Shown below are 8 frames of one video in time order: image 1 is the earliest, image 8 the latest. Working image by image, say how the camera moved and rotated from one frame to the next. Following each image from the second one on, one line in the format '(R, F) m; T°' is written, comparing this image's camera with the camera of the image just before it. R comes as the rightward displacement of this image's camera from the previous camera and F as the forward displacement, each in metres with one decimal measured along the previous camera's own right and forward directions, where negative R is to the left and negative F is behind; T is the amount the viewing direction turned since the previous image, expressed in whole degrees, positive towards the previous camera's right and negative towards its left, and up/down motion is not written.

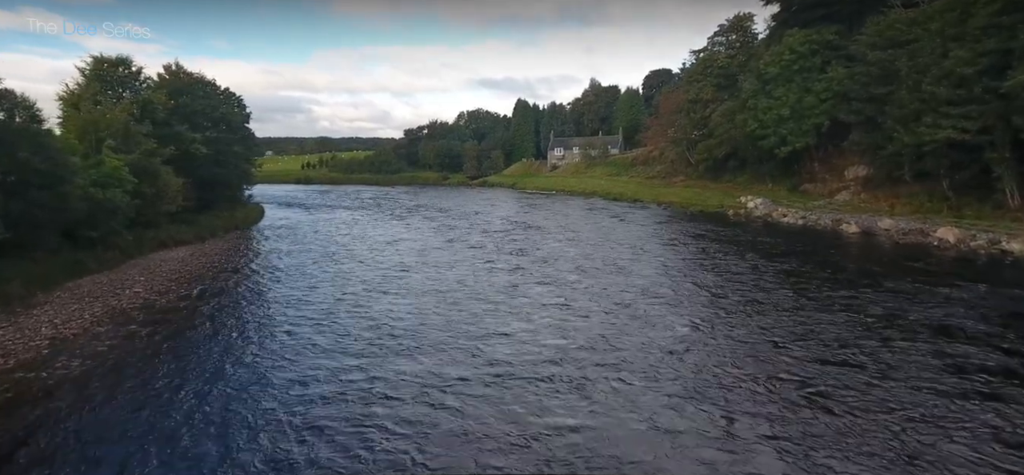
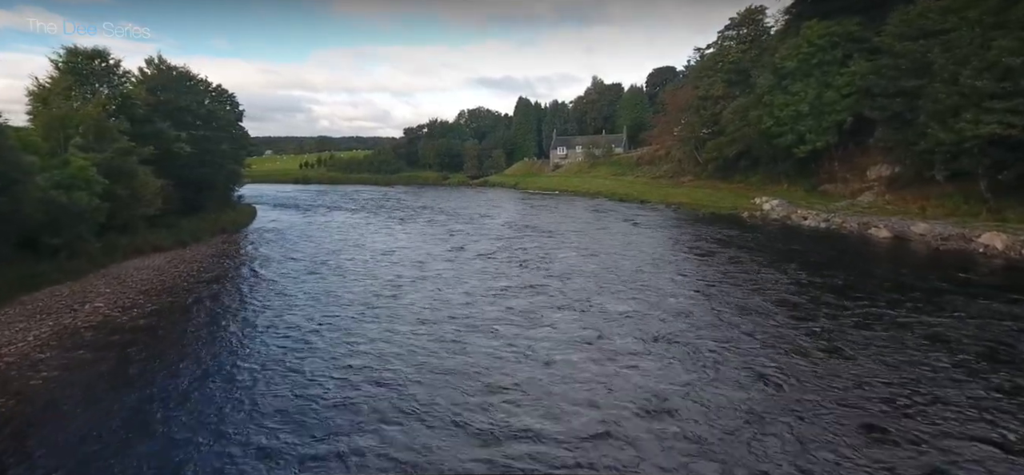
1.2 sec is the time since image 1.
(-0.2, +2.4) m; 0°
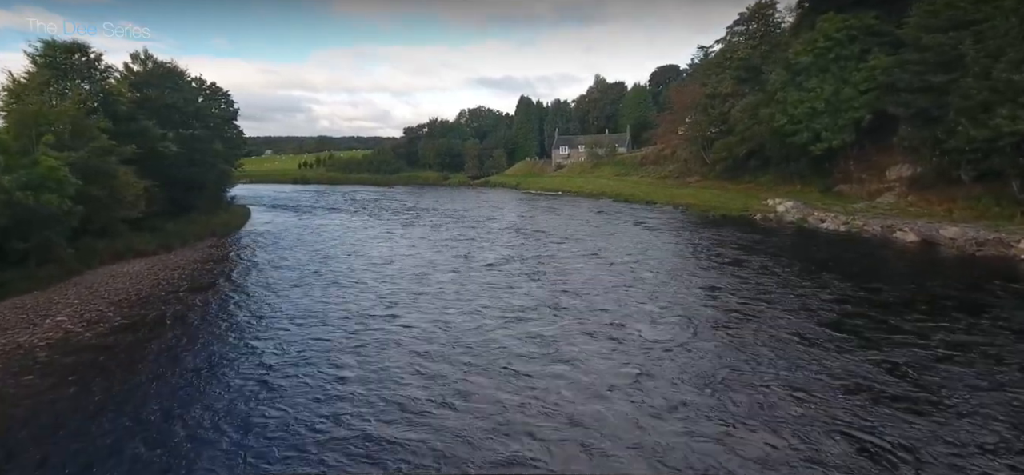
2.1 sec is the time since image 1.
(-0.2, +1.9) m; 0°
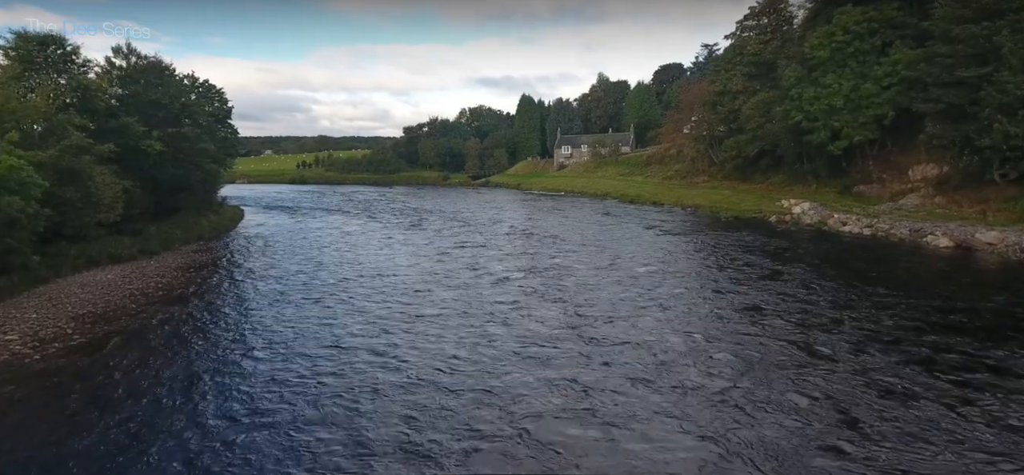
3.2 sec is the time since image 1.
(-0.2, +2.0) m; 0°
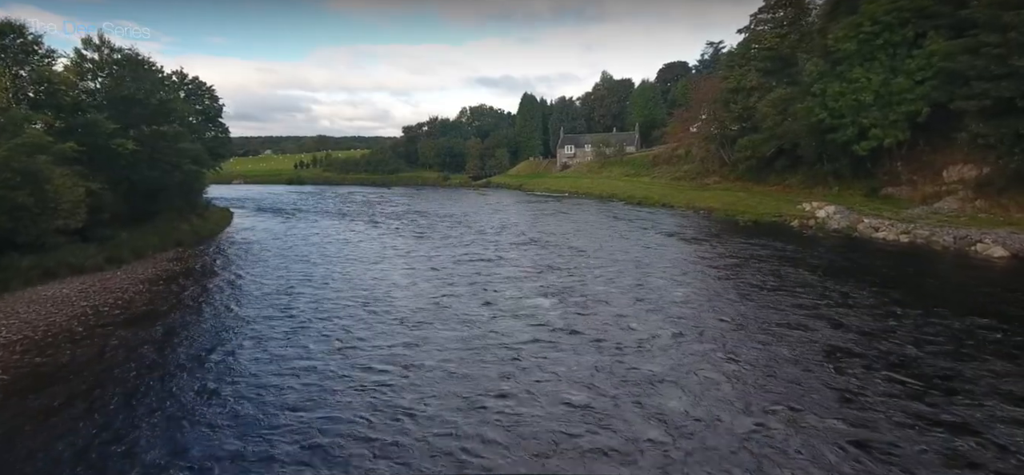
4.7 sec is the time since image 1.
(-0.2, +2.8) m; 0°
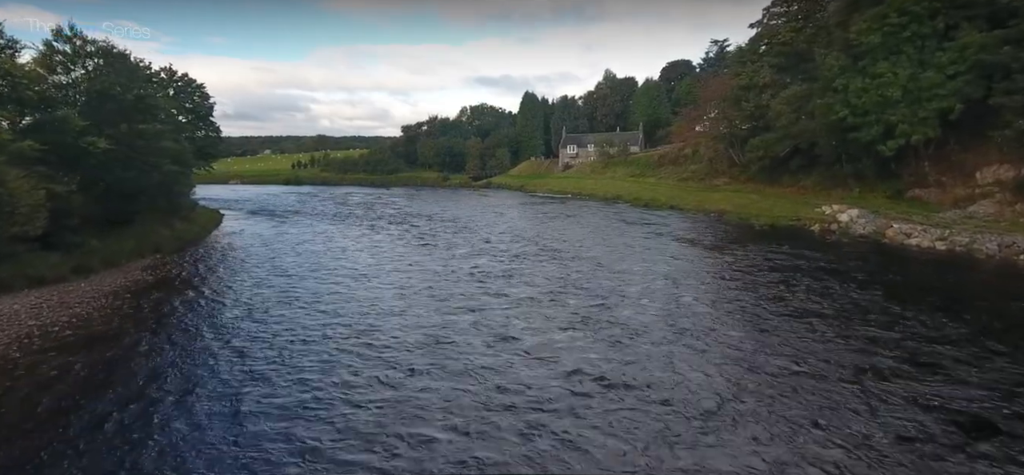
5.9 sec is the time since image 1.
(-0.2, +2.4) m; 0°
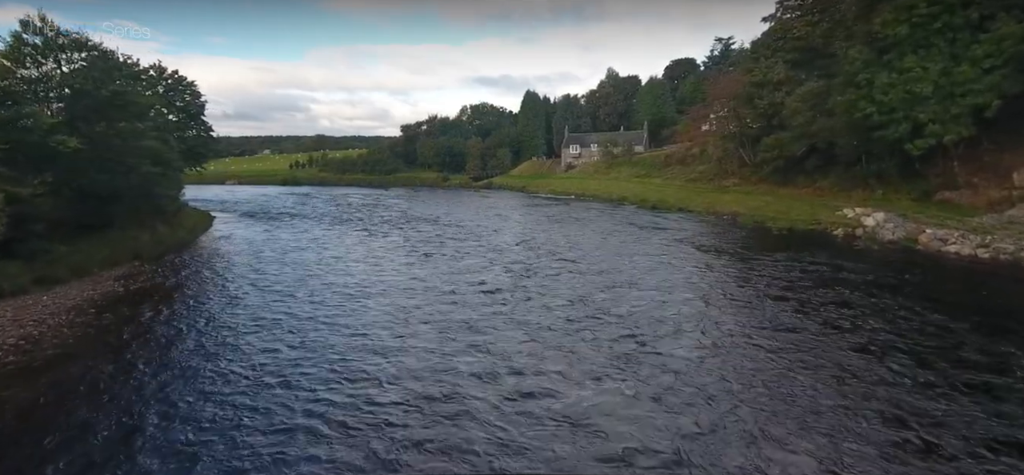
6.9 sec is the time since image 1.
(-0.2, +2.2) m; 0°
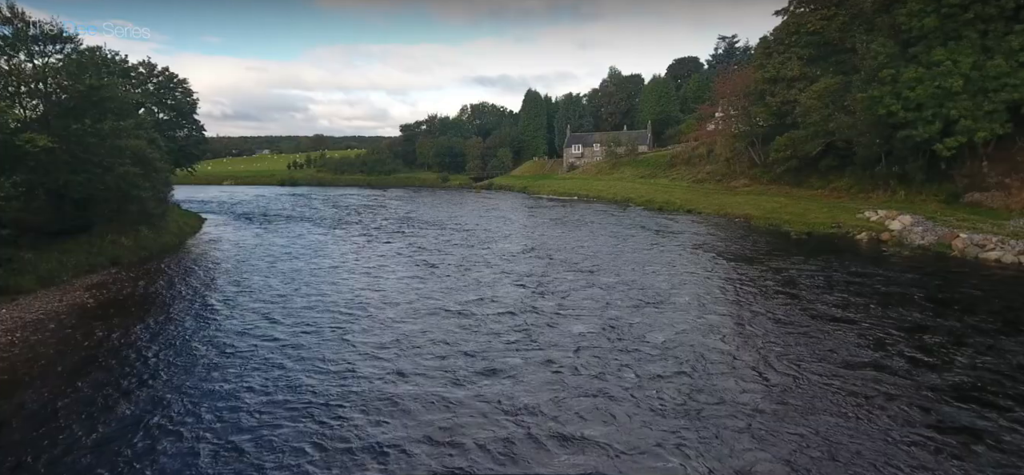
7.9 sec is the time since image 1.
(-0.2, +2.0) m; 0°
